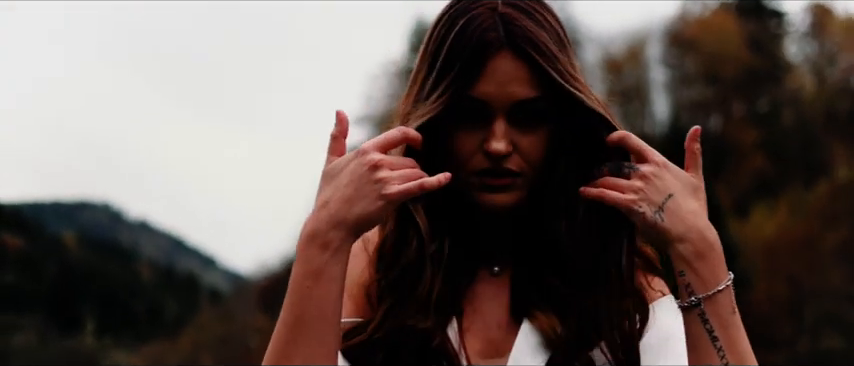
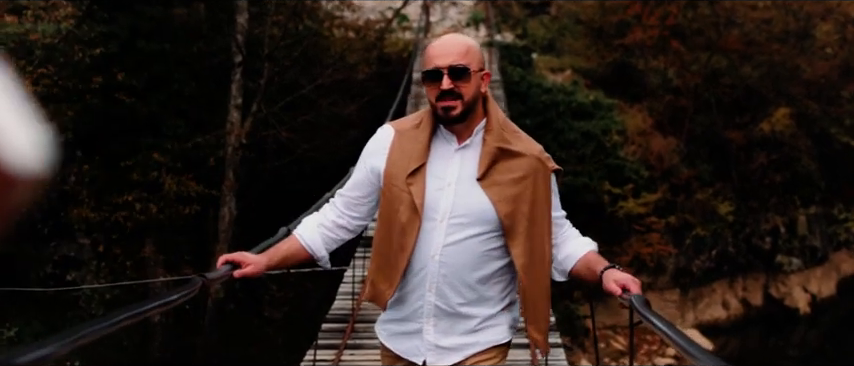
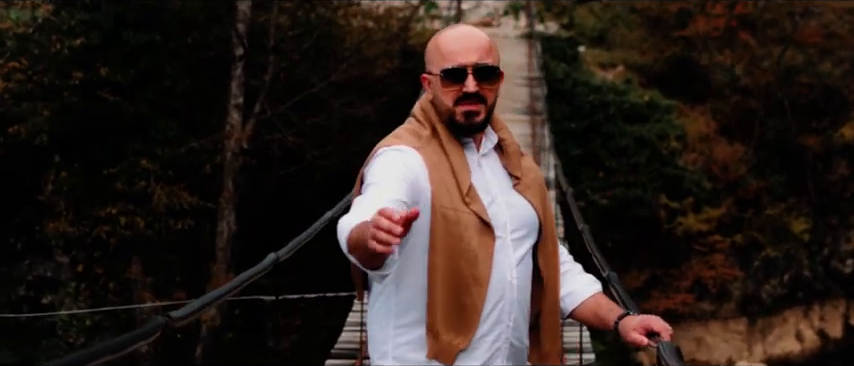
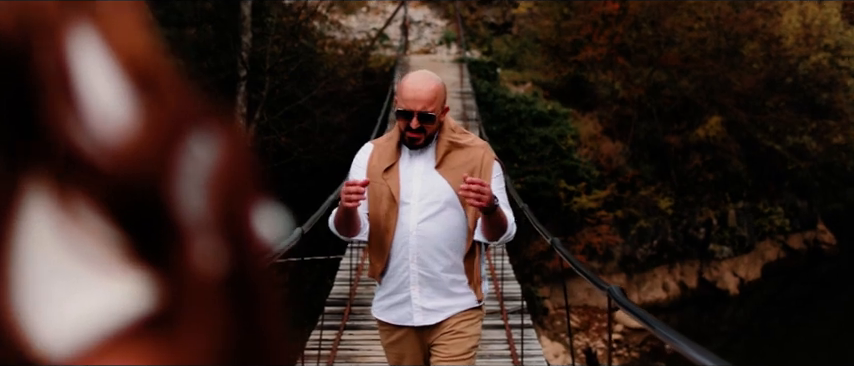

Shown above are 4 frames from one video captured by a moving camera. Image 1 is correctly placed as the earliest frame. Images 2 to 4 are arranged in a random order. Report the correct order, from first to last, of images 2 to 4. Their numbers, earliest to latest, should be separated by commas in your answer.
4, 2, 3
